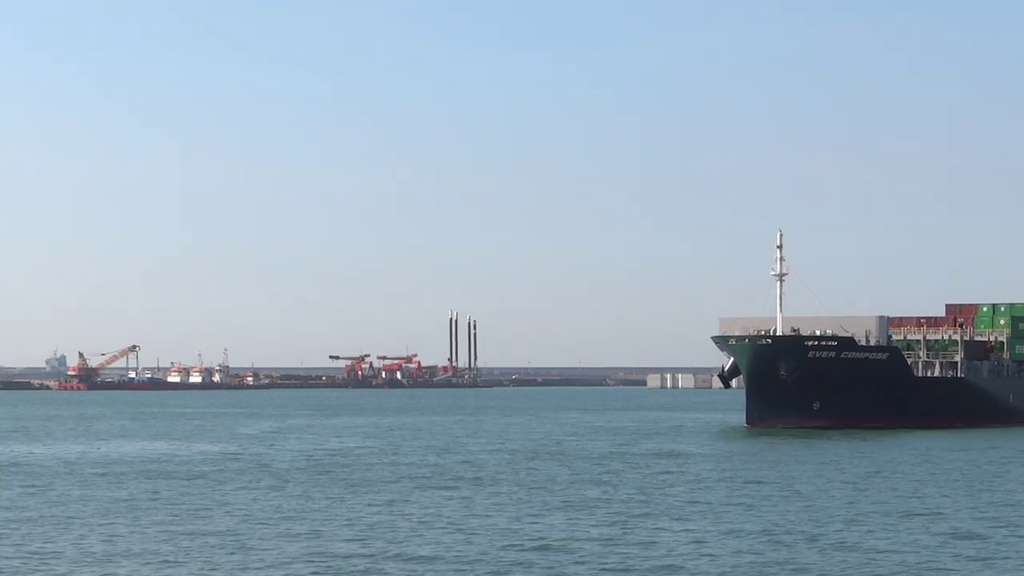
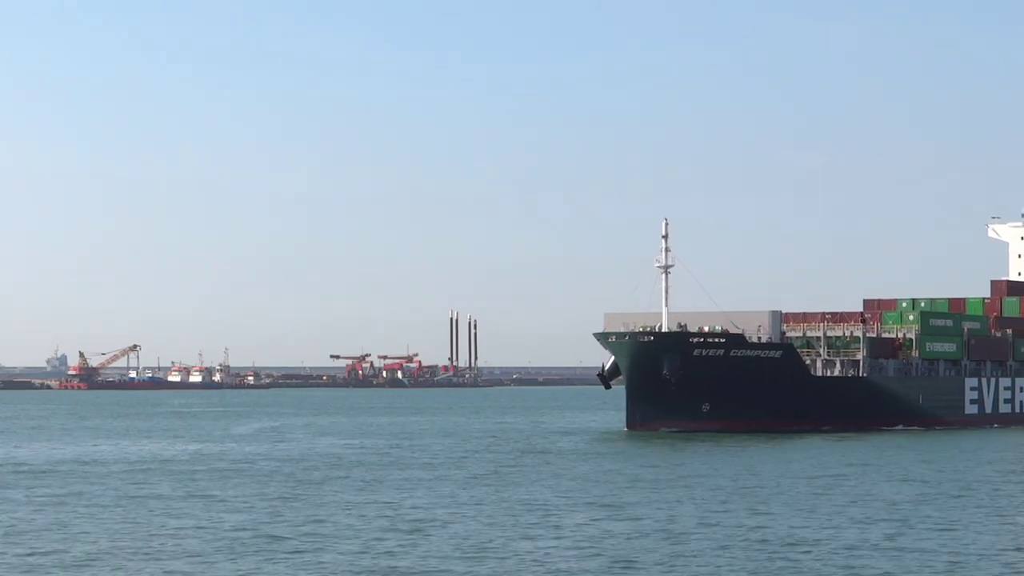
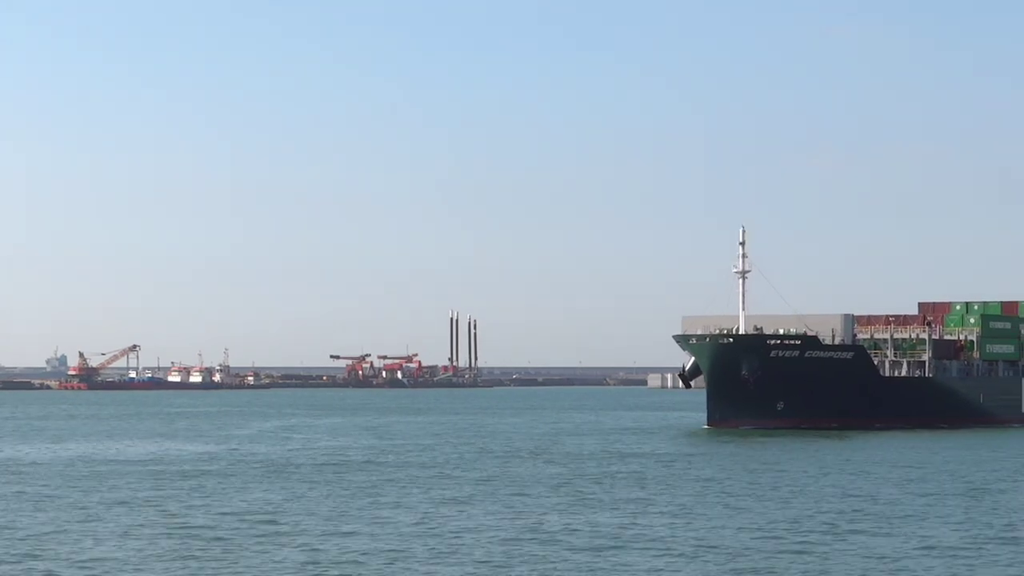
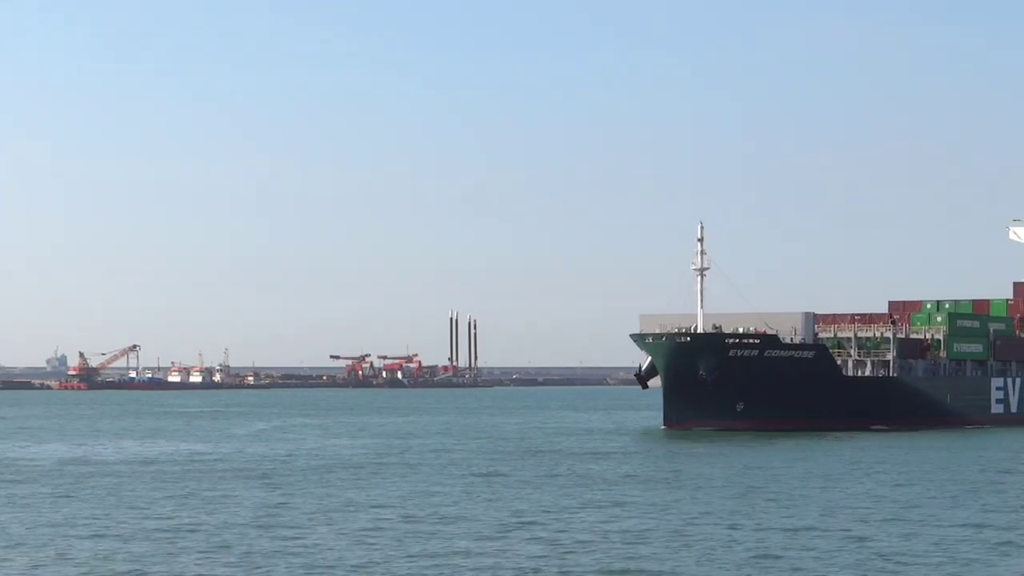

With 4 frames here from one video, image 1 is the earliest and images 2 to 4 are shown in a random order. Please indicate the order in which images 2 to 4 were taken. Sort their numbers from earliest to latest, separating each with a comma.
3, 4, 2
